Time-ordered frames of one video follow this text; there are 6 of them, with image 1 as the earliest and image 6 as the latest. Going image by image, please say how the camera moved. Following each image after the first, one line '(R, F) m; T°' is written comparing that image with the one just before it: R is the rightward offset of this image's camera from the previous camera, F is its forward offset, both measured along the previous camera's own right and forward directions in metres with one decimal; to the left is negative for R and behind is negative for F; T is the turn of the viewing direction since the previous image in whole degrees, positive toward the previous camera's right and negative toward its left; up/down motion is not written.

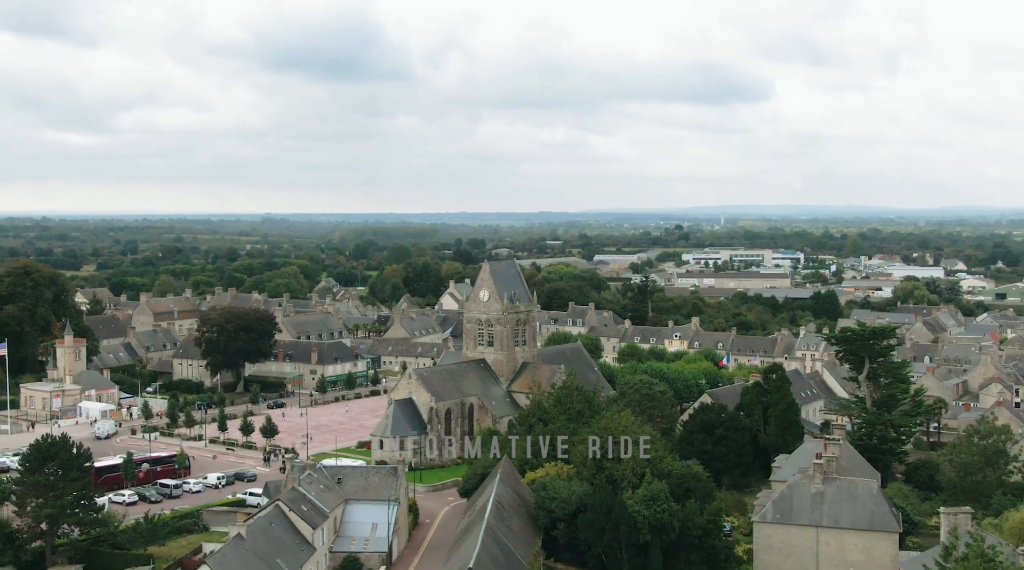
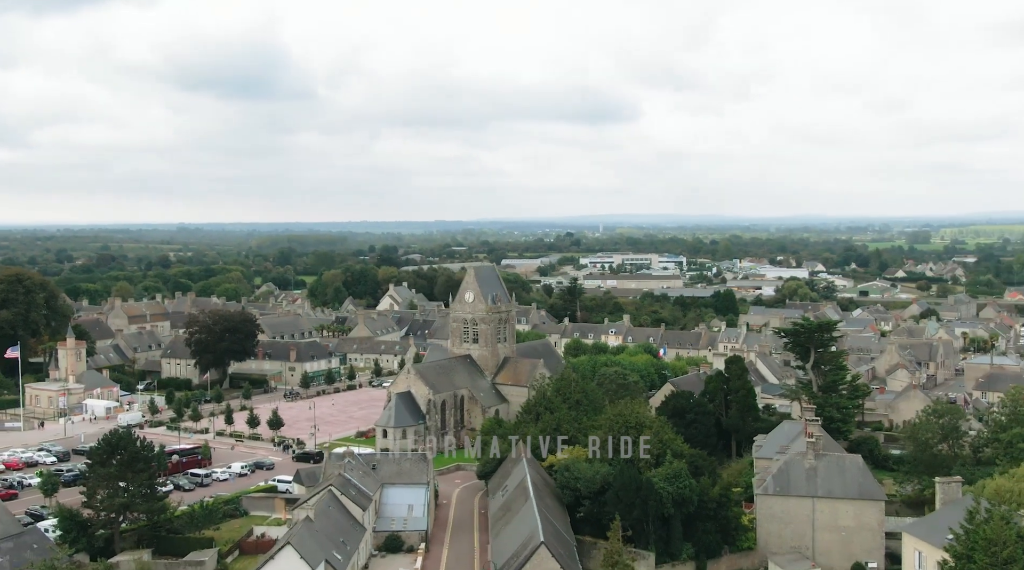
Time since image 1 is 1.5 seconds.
(-8.0, -2.7) m; +8°
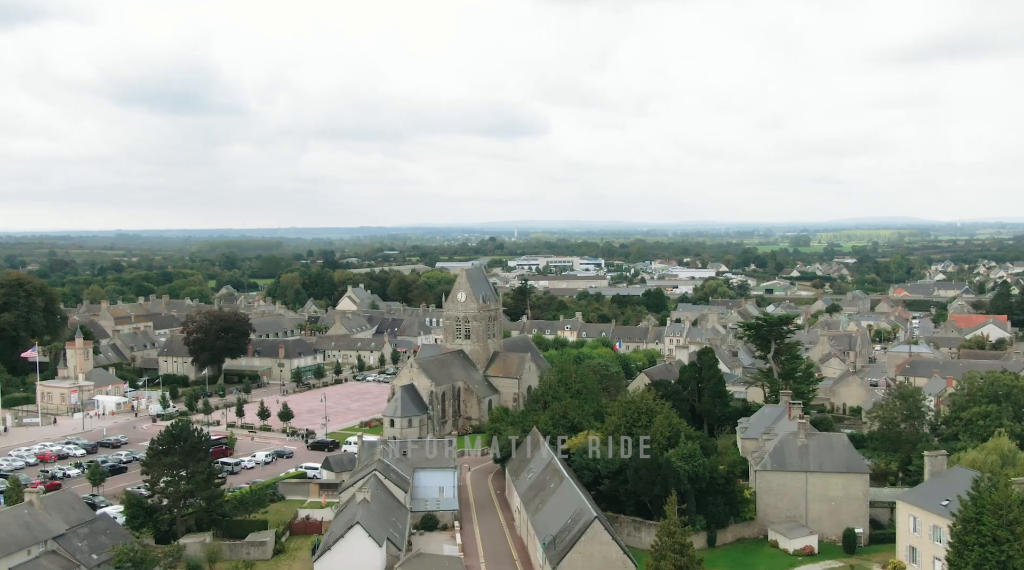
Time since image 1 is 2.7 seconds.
(-6.4, -2.1) m; +6°
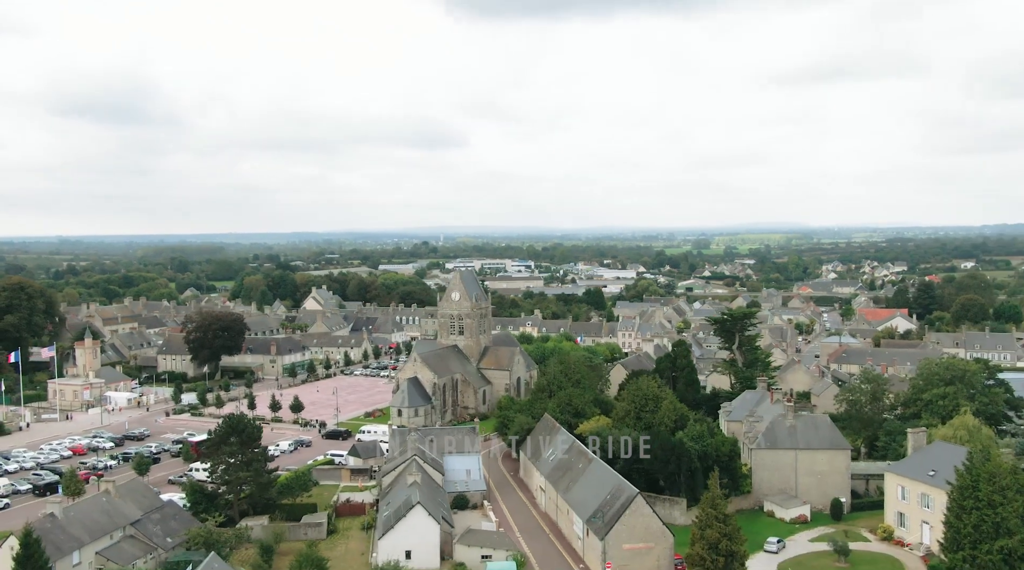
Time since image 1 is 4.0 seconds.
(-5.9, -1.6) m; +6°
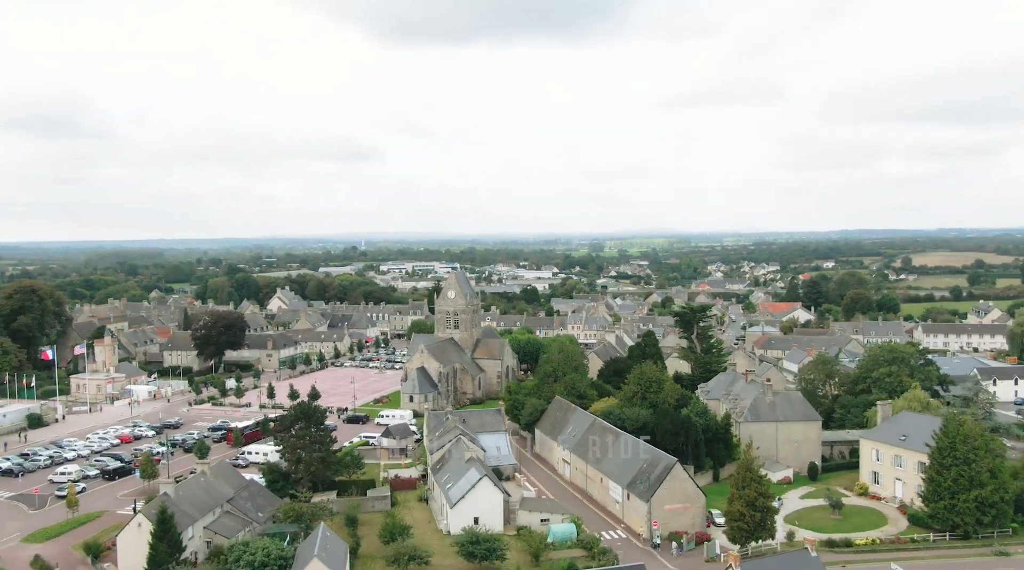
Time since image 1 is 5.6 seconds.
(-6.9, -2.1) m; +6°
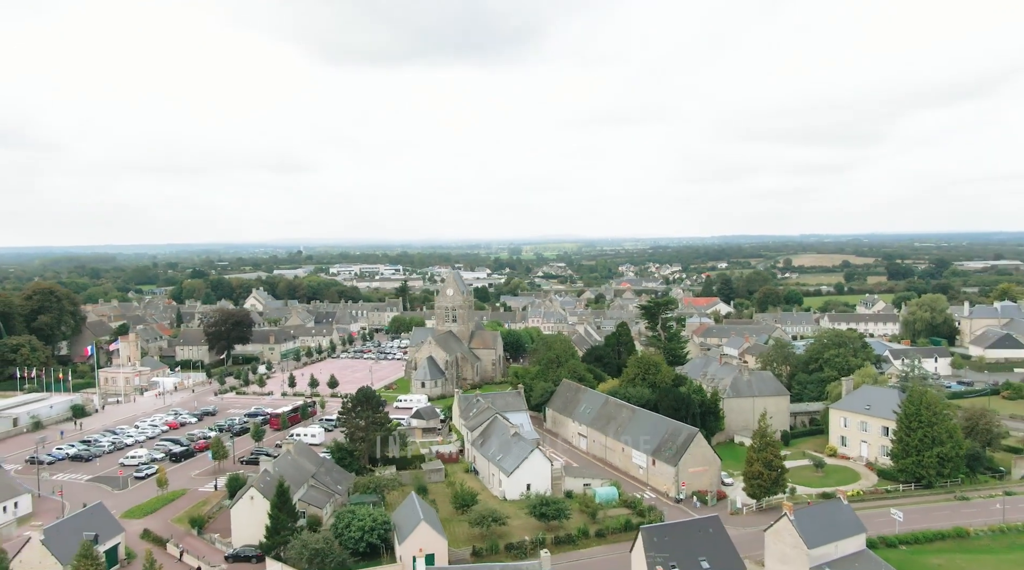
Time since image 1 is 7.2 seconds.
(-5.8, -2.3) m; +5°
